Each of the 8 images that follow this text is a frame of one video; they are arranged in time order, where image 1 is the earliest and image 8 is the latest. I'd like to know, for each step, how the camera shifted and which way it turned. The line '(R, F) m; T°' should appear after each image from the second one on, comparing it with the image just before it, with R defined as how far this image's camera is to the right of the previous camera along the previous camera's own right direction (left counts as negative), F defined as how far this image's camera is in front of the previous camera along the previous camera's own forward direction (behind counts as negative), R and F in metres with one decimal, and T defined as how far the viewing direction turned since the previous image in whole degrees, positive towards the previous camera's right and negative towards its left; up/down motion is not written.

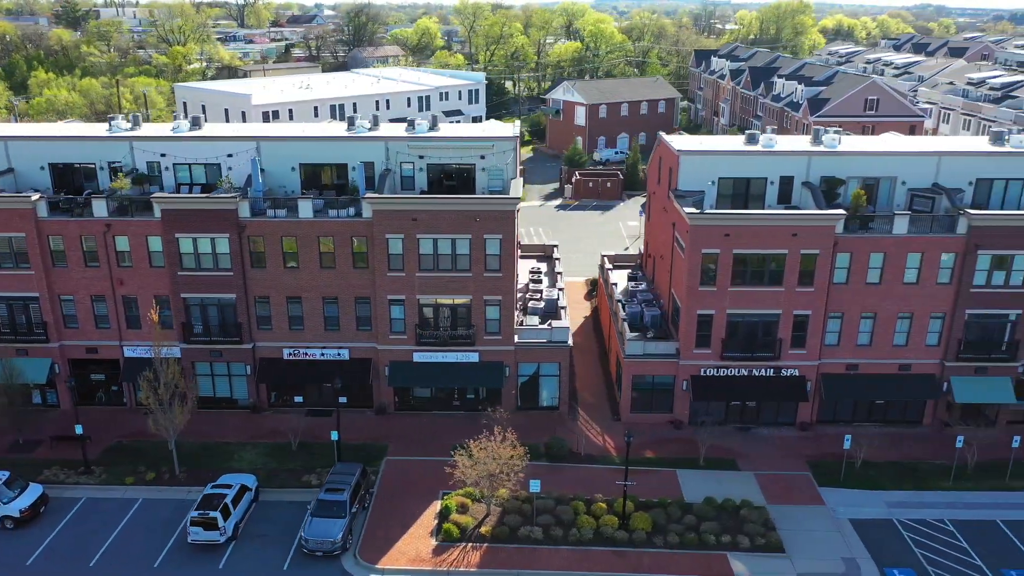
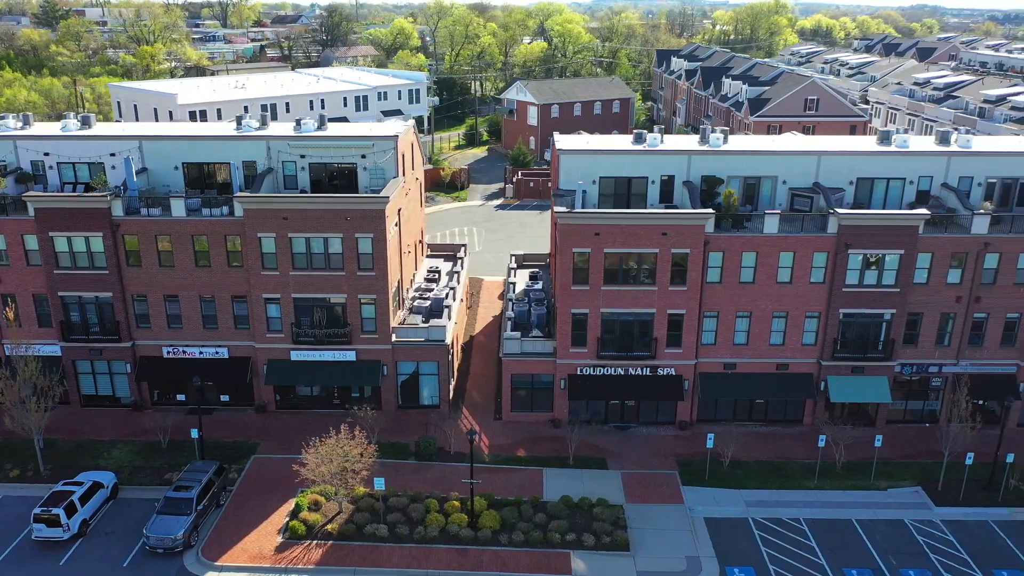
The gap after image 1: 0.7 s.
(+4.7, -0.1) m; 0°
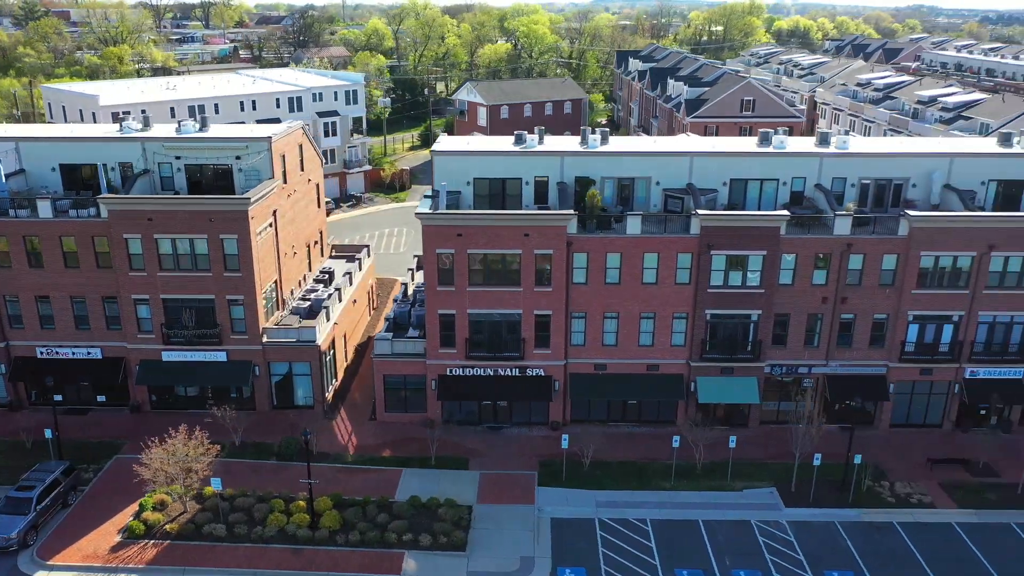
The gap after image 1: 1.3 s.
(+5.0, -0.1) m; 0°
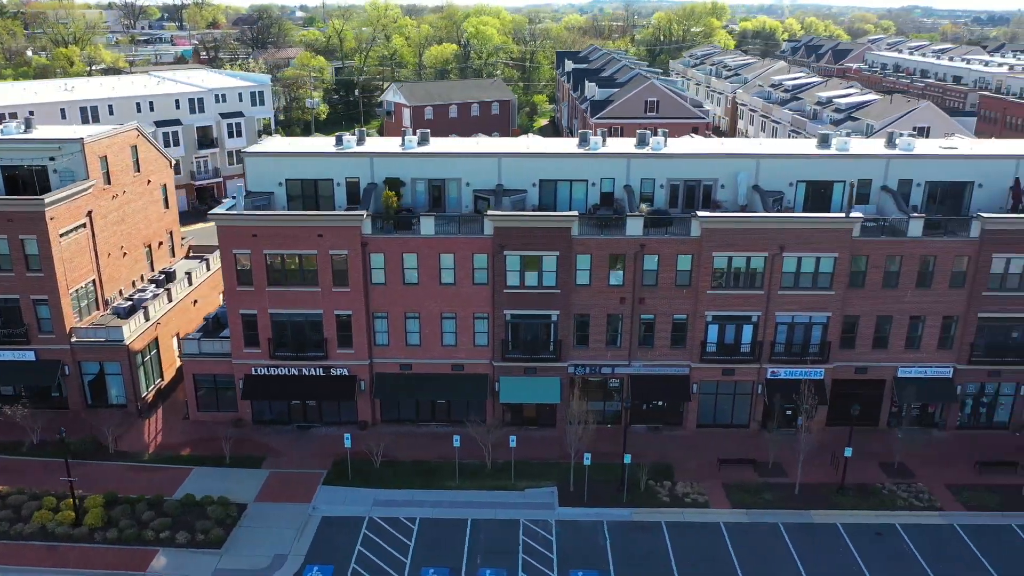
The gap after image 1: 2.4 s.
(+7.6, -0.2) m; 0°
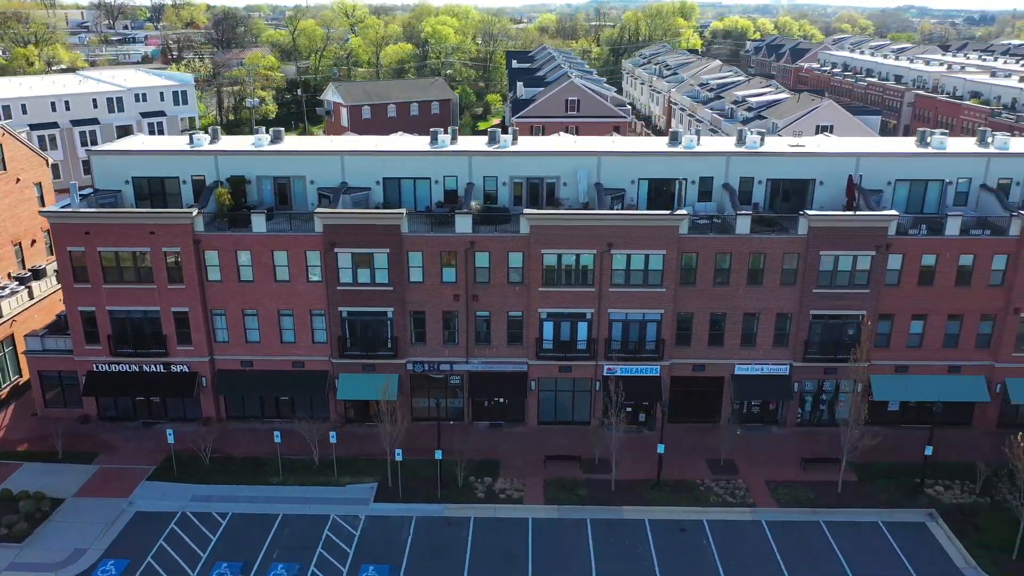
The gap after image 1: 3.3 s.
(+6.3, -0.1) m; 0°
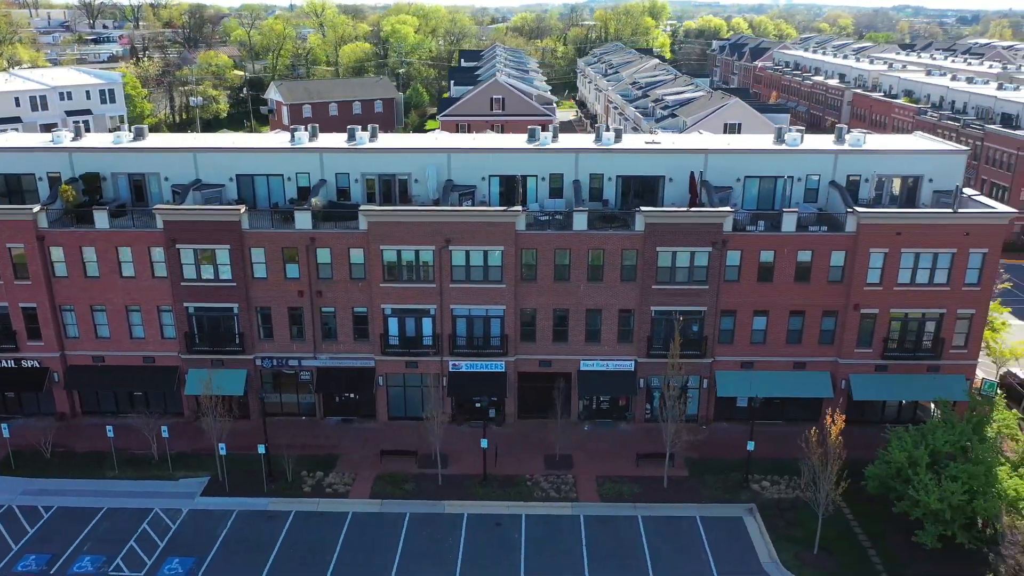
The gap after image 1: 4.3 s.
(+6.0, -0.2) m; 0°
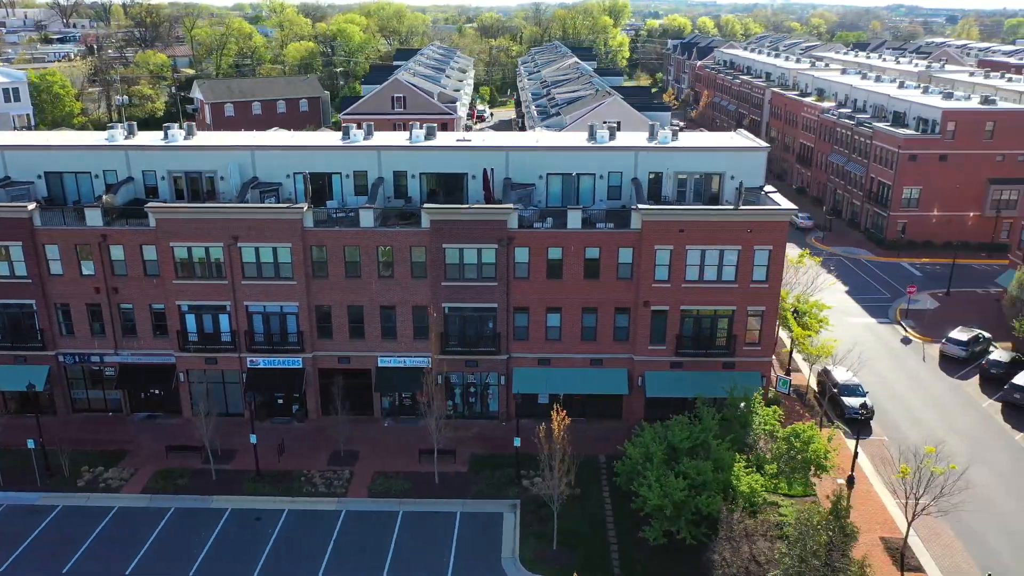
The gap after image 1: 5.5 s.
(+7.9, -0.1) m; 0°
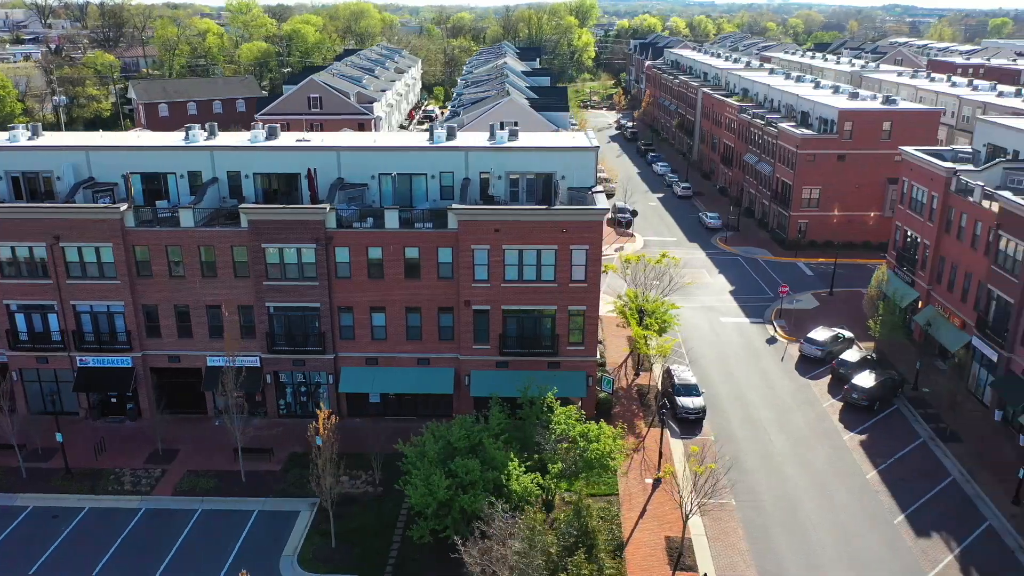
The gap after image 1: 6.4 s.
(+6.8, -0.1) m; 0°
